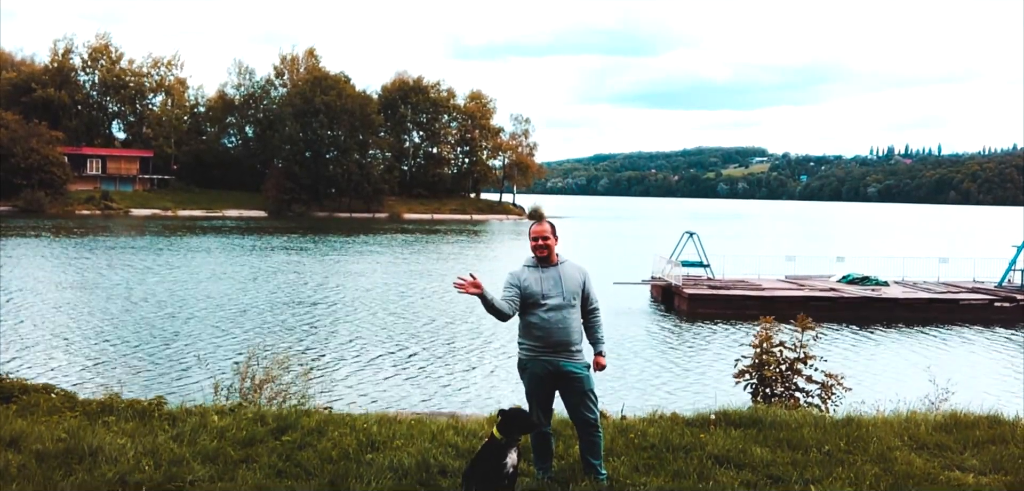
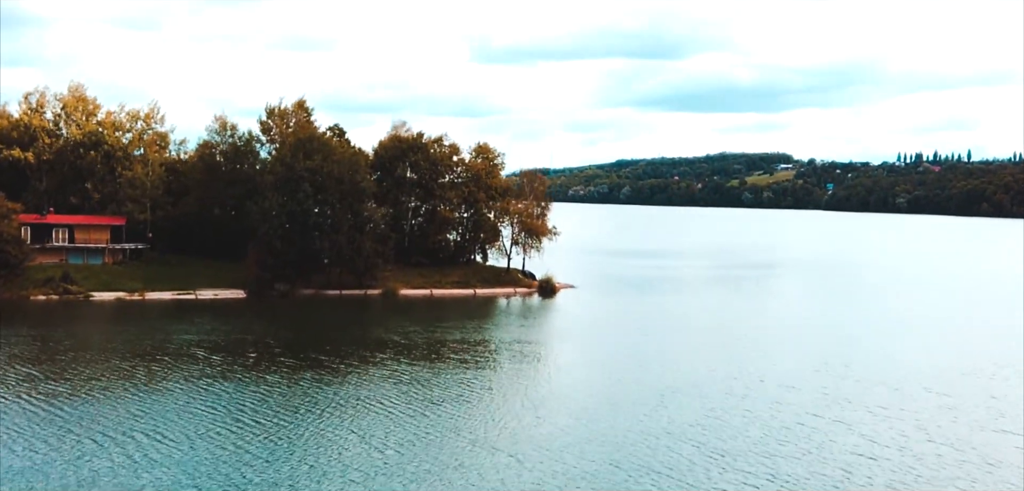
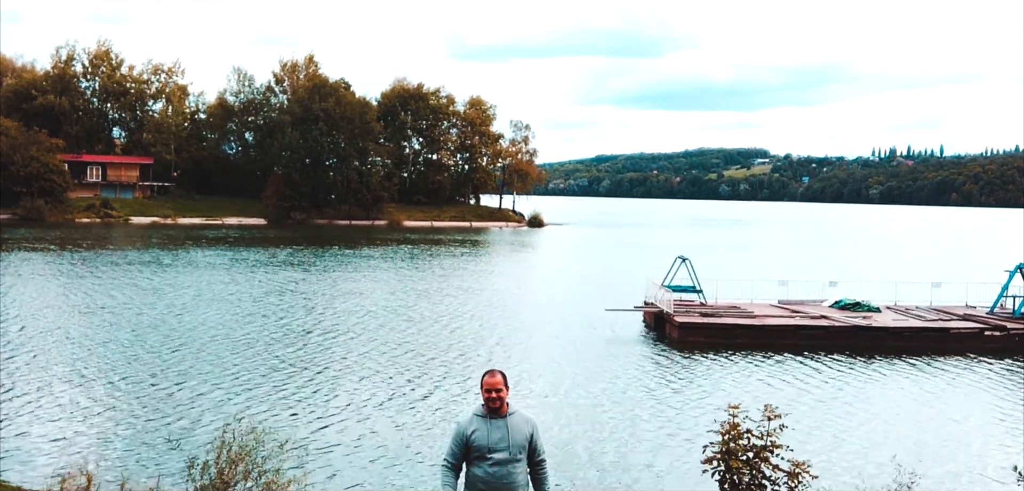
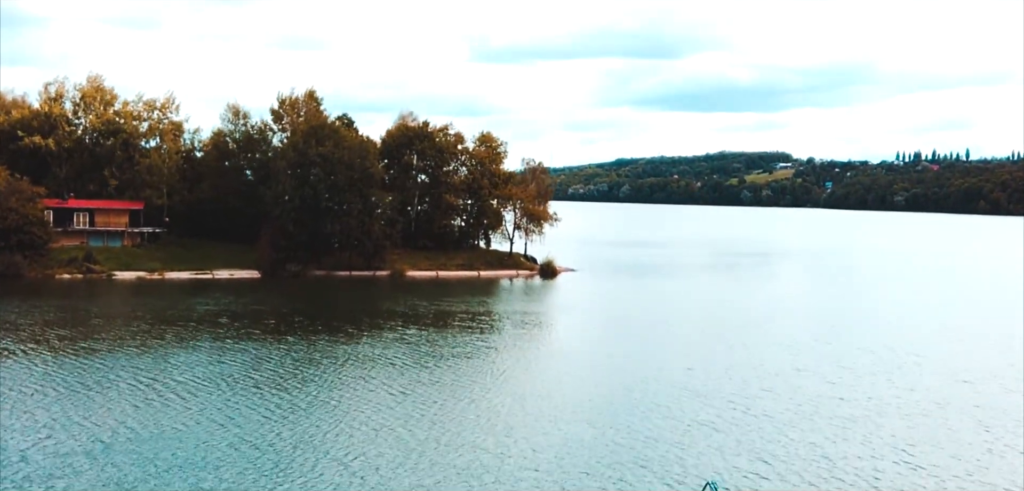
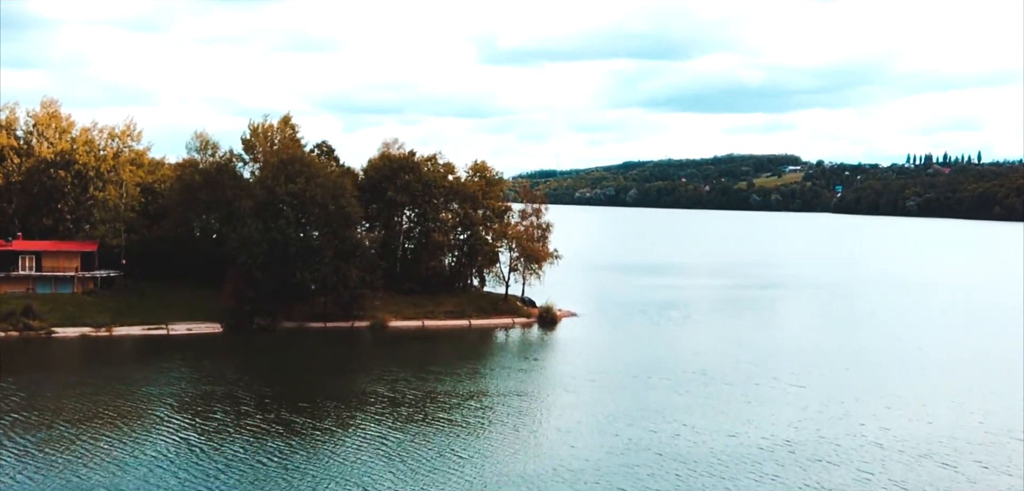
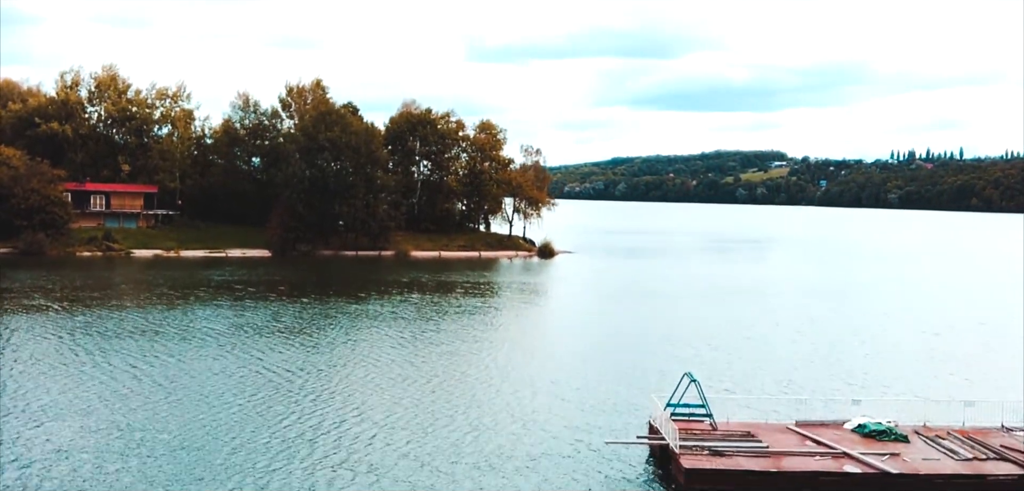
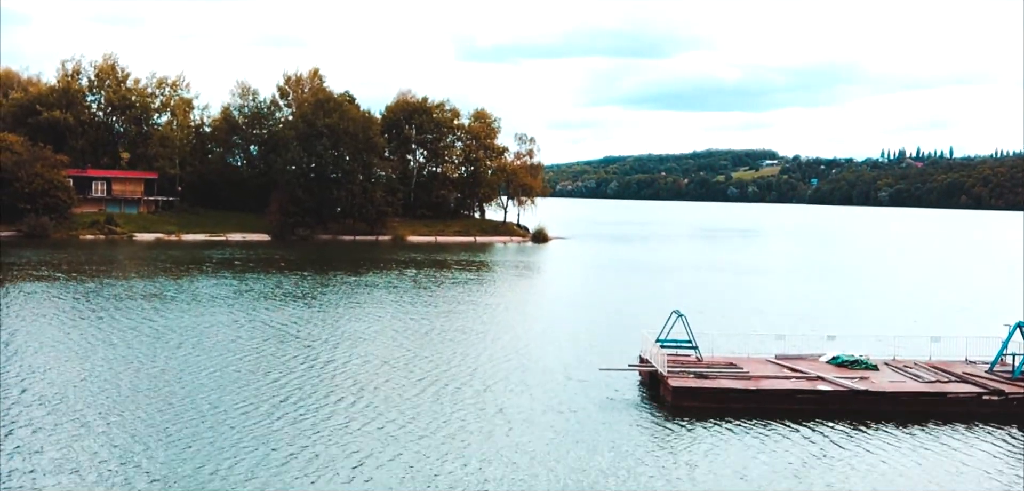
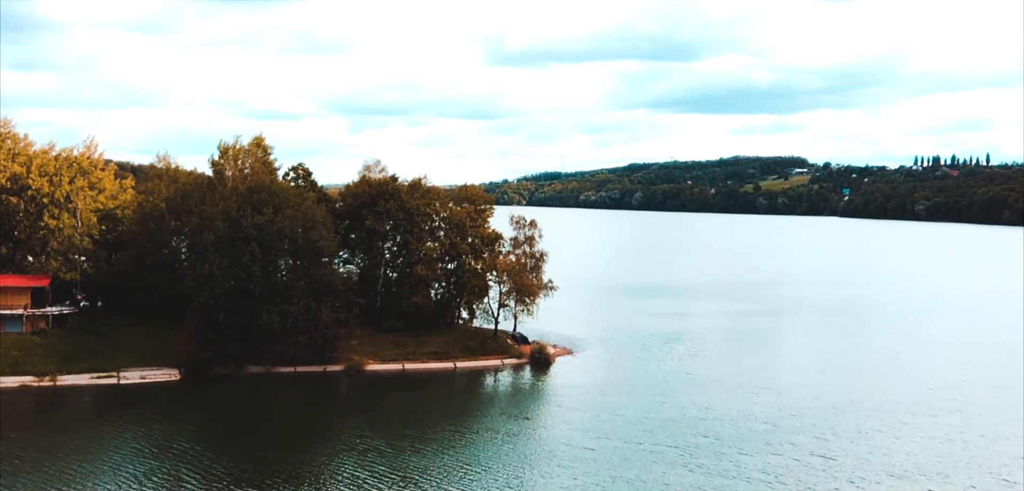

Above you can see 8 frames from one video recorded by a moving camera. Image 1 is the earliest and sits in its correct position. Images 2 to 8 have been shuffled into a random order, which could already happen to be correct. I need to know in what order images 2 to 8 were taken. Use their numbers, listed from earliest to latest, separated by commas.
3, 7, 6, 4, 2, 5, 8
